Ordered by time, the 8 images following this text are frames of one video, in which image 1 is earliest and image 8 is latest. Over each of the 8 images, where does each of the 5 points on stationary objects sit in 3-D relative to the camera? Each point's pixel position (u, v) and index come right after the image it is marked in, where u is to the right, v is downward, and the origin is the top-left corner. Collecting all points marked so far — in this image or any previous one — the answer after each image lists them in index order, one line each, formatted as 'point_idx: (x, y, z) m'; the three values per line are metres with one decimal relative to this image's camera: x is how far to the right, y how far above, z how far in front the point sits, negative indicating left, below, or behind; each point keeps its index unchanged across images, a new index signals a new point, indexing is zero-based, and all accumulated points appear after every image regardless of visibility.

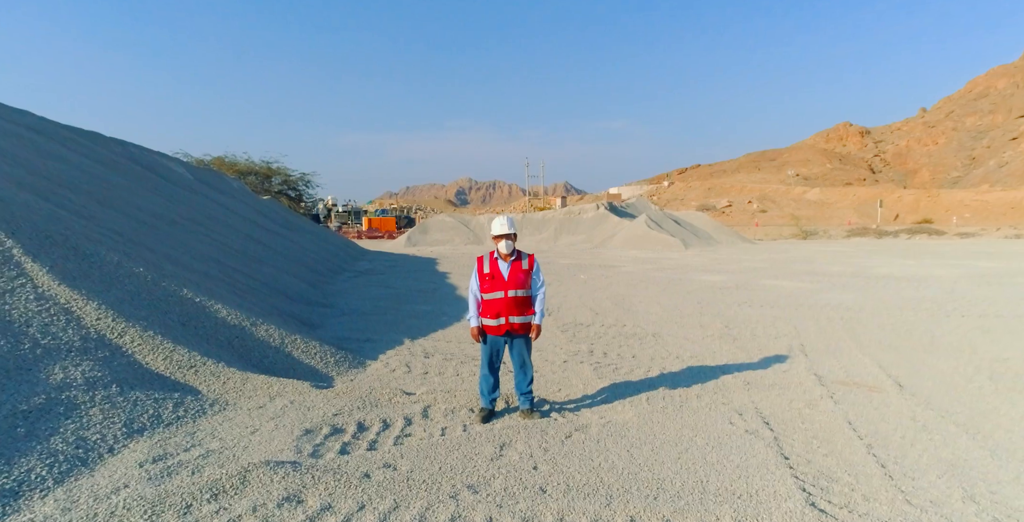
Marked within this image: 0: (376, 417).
0: (-0.7, -0.8, +3.1) m
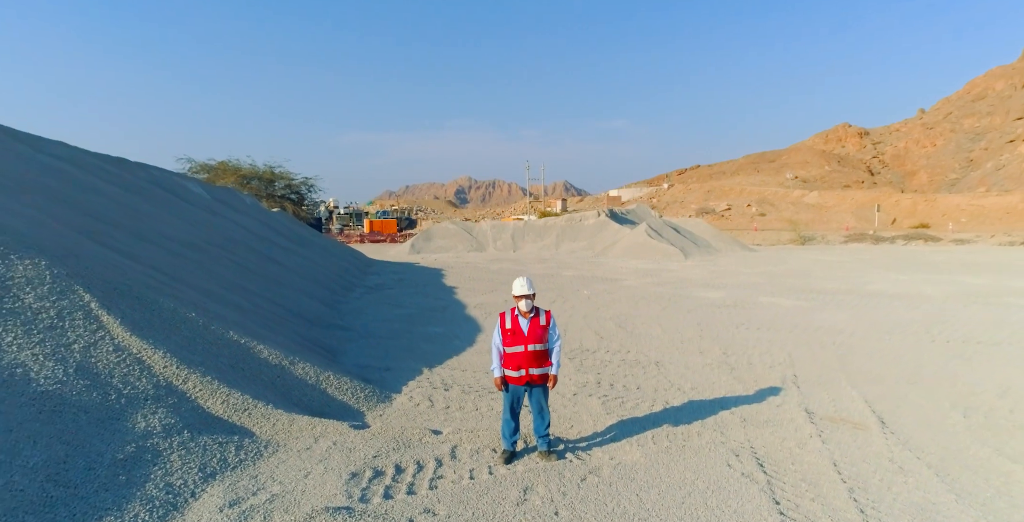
0: (-0.5, -1.1, +3.4) m
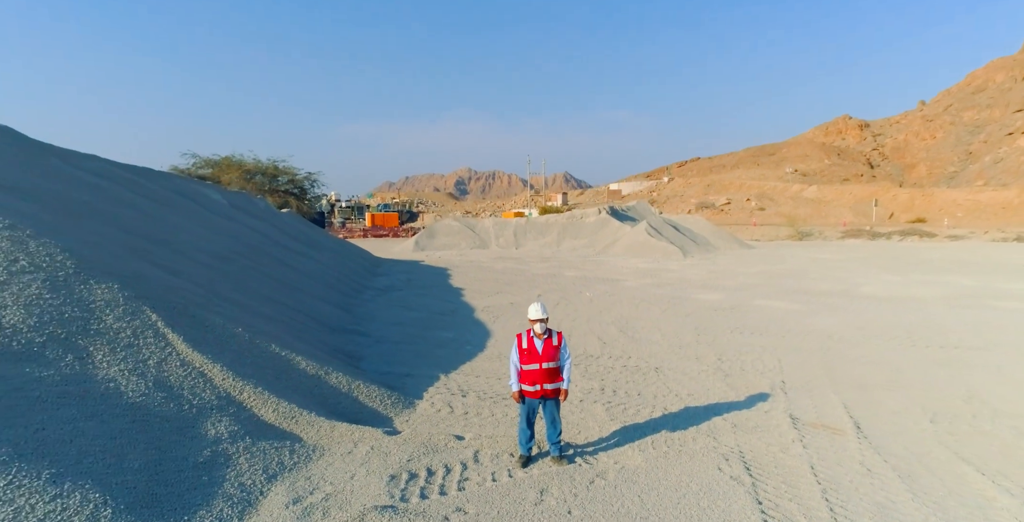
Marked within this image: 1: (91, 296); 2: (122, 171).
0: (-0.4, -1.3, +3.9) m
1: (-2.7, -0.2, +4.0) m
2: (-5.7, +1.4, +9.1) m
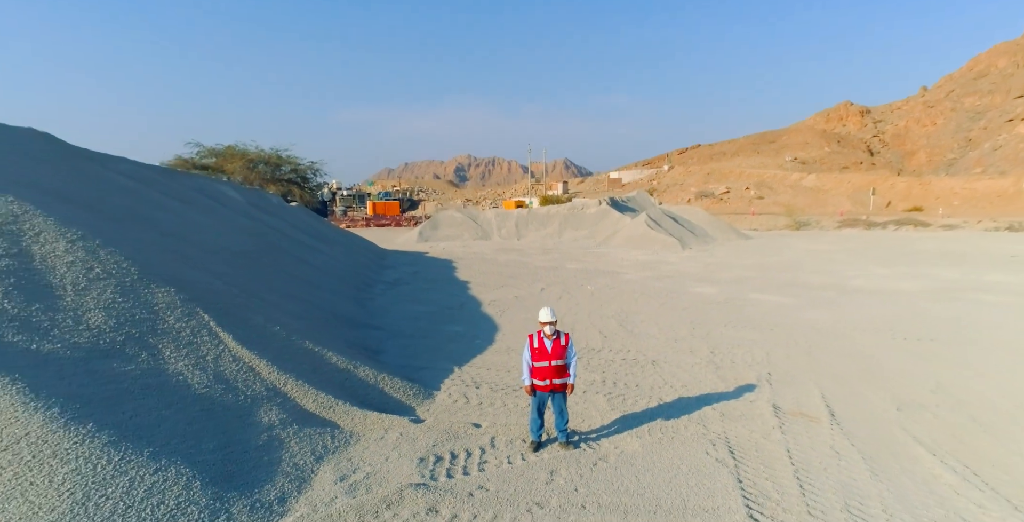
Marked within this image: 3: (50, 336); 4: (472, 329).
0: (-0.4, -1.3, +4.4) m
1: (-2.6, -0.3, +4.5) m
2: (-5.6, +1.4, +9.6) m
3: (-2.7, -0.4, +3.6) m
4: (-0.6, -1.0, +8.9) m
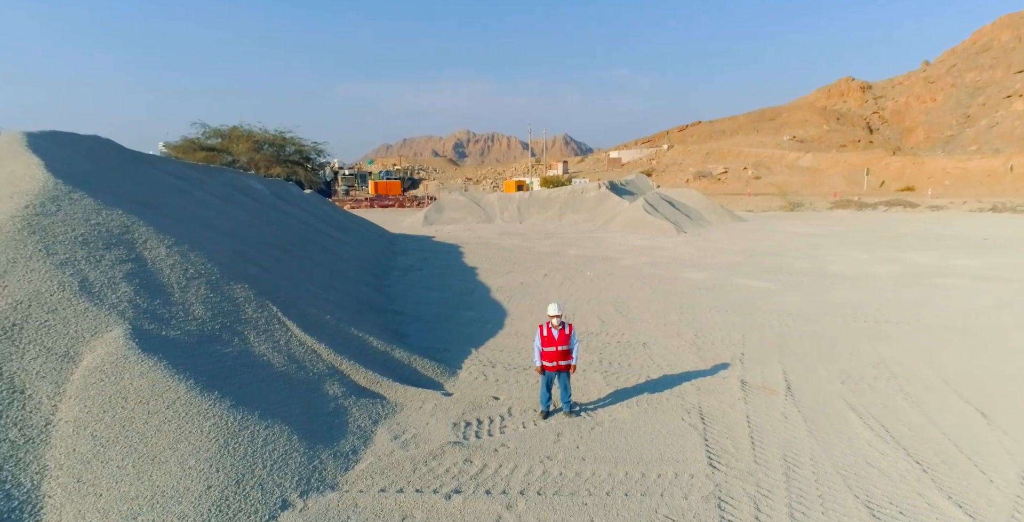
0: (-0.2, -1.4, +5.5) m
1: (-2.5, -0.3, +5.6) m
2: (-5.5, +1.5, +10.5) m
3: (-2.6, -0.5, +4.7) m
4: (-0.5, -0.8, +9.9) m
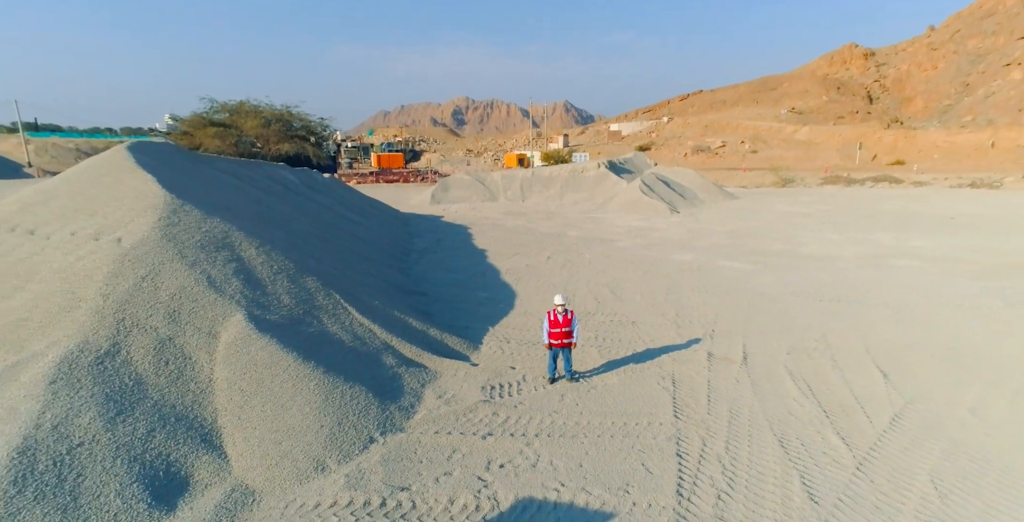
0: (-0.1, -1.4, +7.1) m
1: (-2.3, -0.3, +7.1) m
2: (-5.4, +1.8, +12.0) m
3: (-2.4, -0.5, +6.2) m
4: (-0.3, -0.6, +11.5) m
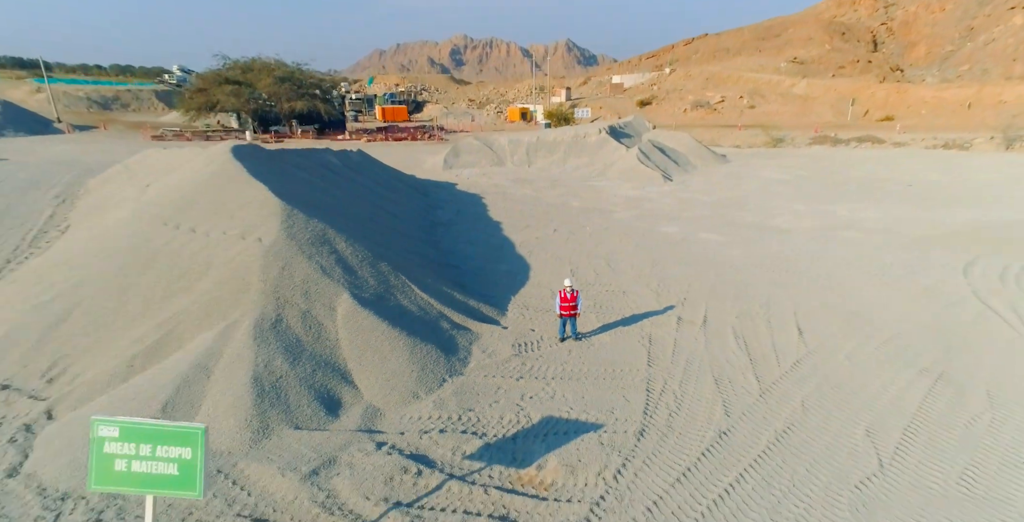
0: (+0.2, -1.2, +9.8) m
1: (-2.0, -0.2, +9.7) m
2: (-5.1, +2.3, +14.4) m
3: (-2.1, -0.5, +8.8) m
4: (0.0, -0.1, +14.1) m
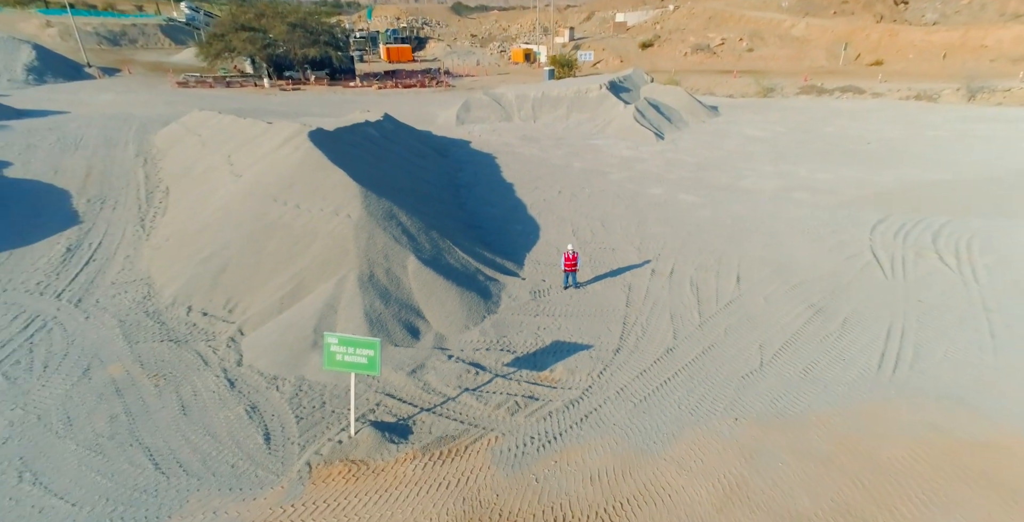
0: (+0.6, -0.5, +13.3) m
1: (-1.7, +0.5, +13.2) m
2: (-4.7, +3.5, +17.5) m
3: (-1.7, +0.2, +12.3) m
4: (+0.4, +1.1, +17.5) m
